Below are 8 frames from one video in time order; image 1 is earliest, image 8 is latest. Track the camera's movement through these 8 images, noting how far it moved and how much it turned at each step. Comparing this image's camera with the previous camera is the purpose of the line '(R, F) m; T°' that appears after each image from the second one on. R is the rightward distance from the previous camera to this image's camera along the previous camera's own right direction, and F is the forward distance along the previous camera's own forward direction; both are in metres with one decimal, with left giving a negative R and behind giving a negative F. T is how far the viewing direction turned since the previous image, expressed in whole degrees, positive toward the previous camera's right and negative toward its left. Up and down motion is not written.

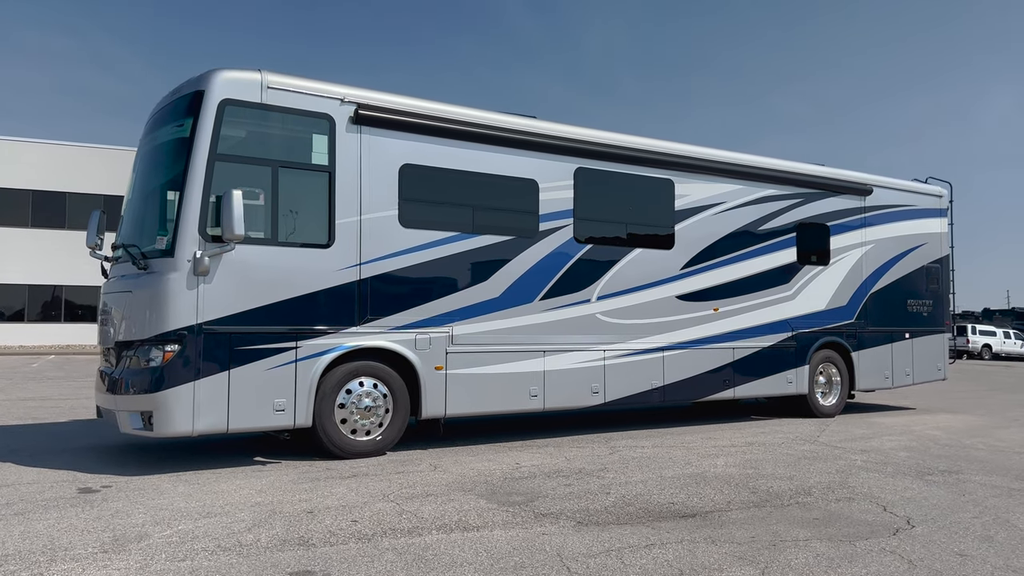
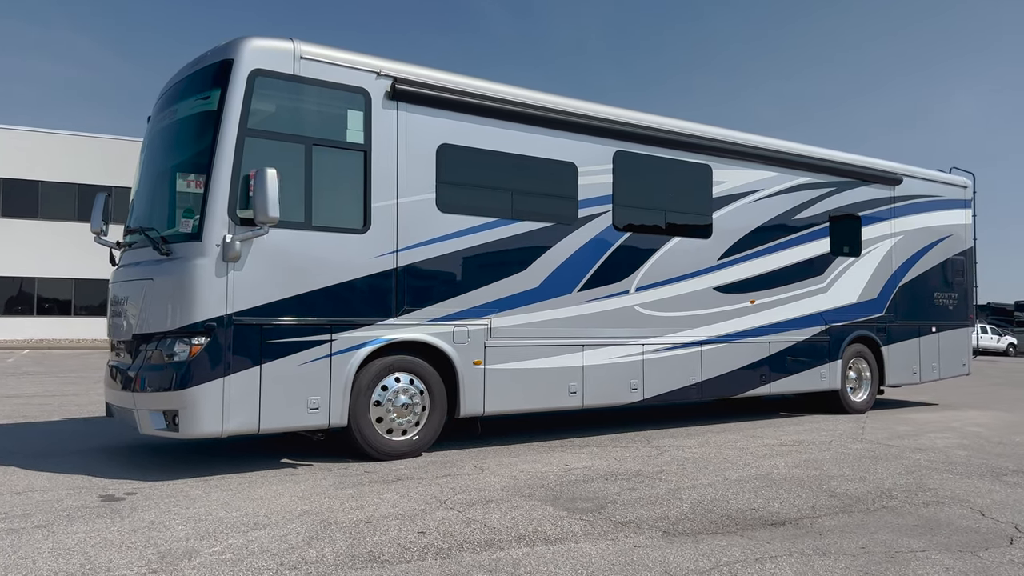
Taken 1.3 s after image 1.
(-0.7, +0.5) m; +2°
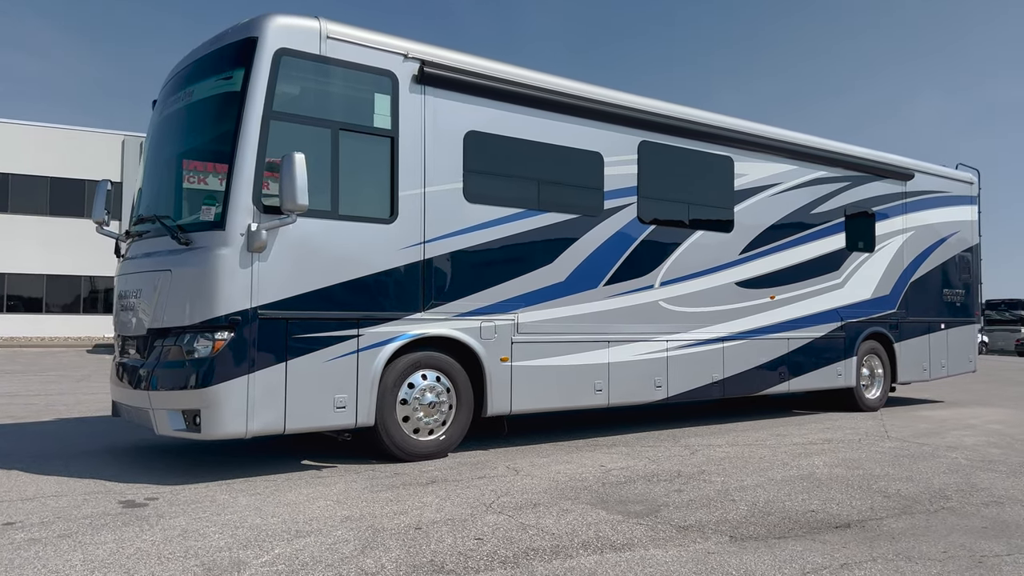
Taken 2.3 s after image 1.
(-0.5, +0.3) m; +2°
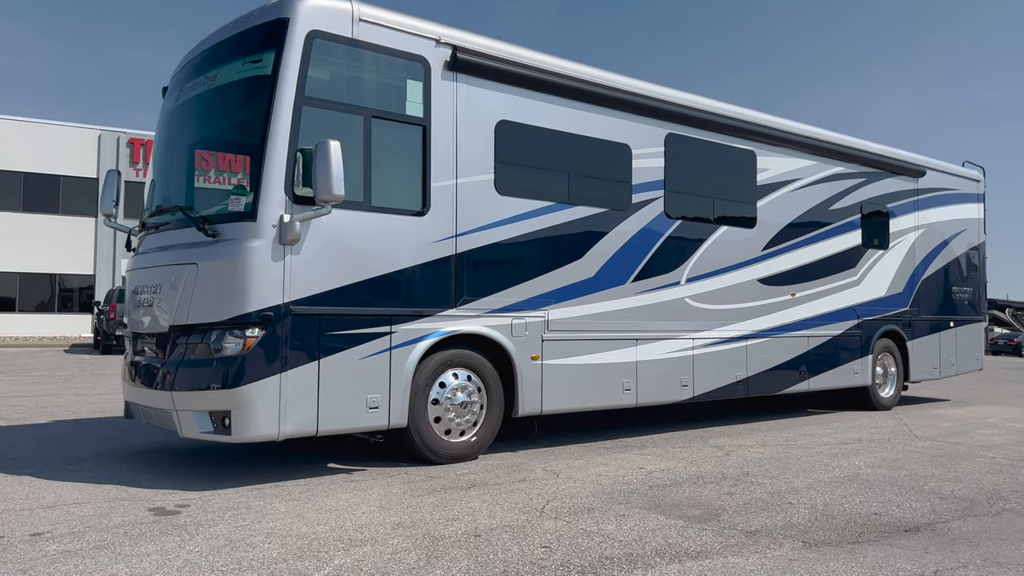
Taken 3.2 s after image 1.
(-0.5, +0.3) m; +2°
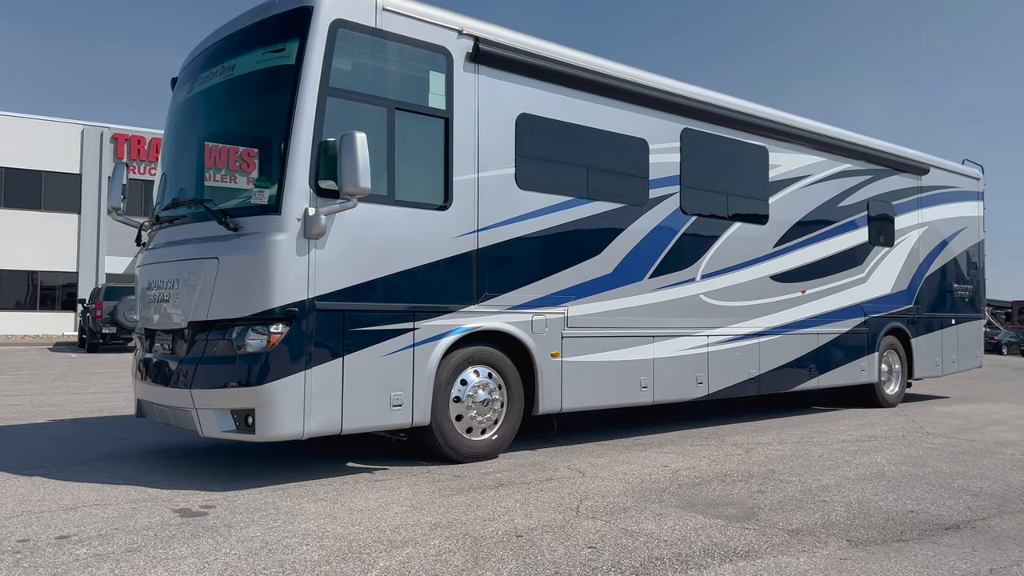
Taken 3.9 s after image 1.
(-0.3, +0.1) m; +1°
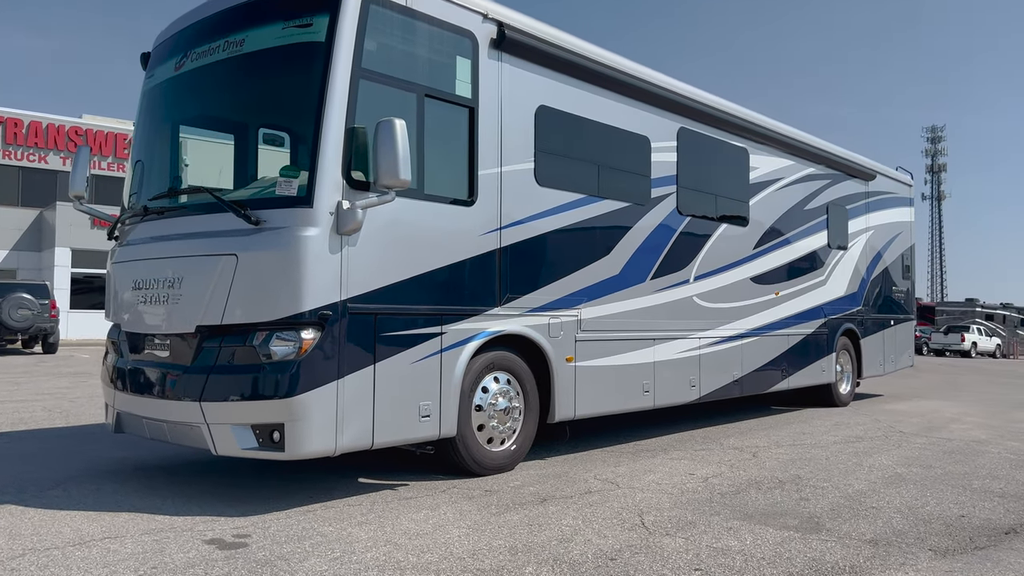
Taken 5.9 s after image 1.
(-1.0, +0.4) m; +8°
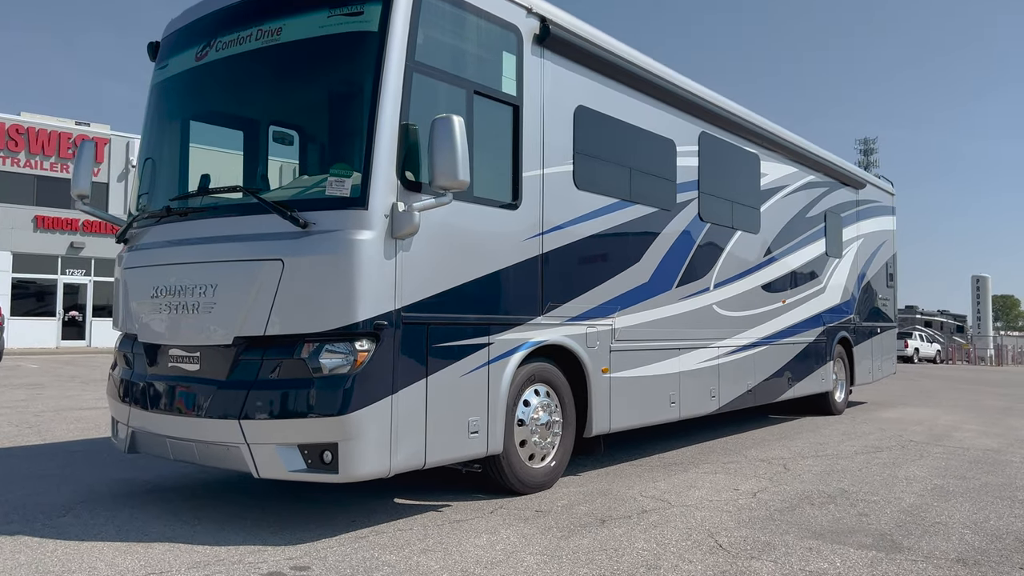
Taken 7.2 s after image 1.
(-0.7, +0.3) m; +4°
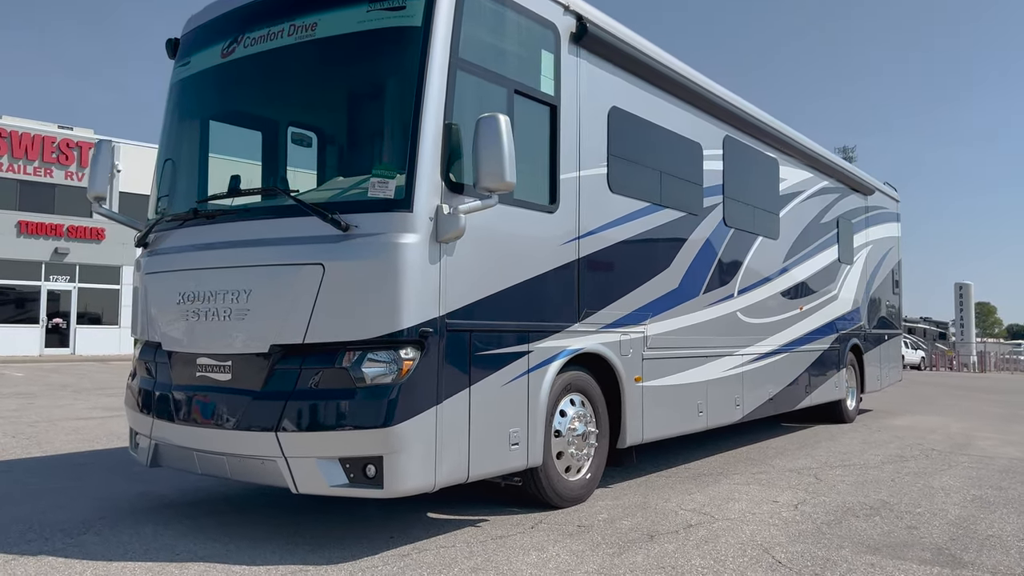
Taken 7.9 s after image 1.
(-0.4, +0.2) m; +1°
